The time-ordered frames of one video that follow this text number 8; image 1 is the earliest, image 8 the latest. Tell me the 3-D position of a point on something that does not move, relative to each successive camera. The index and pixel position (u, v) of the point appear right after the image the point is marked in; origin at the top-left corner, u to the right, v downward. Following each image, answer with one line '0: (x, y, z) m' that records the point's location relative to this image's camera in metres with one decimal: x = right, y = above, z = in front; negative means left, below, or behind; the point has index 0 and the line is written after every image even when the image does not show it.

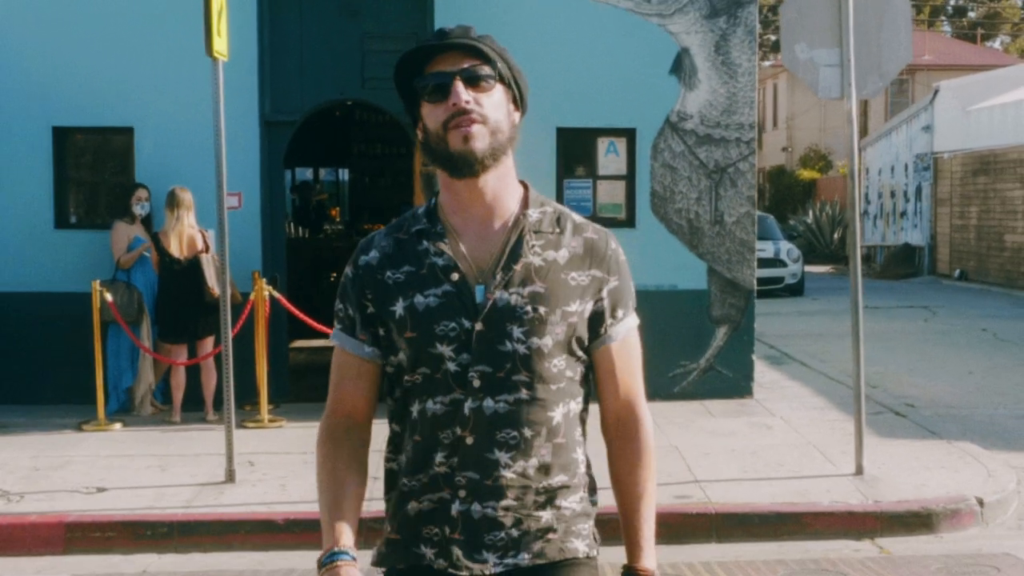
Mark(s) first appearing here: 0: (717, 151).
0: (+2.1, +1.4, +8.7) m
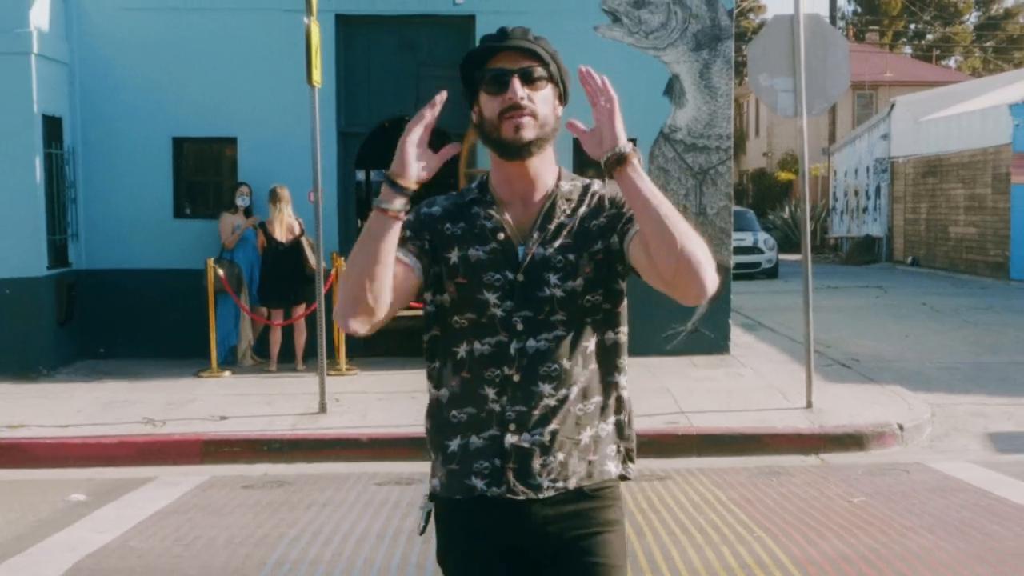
0: (+2.4, +1.7, +10.8) m
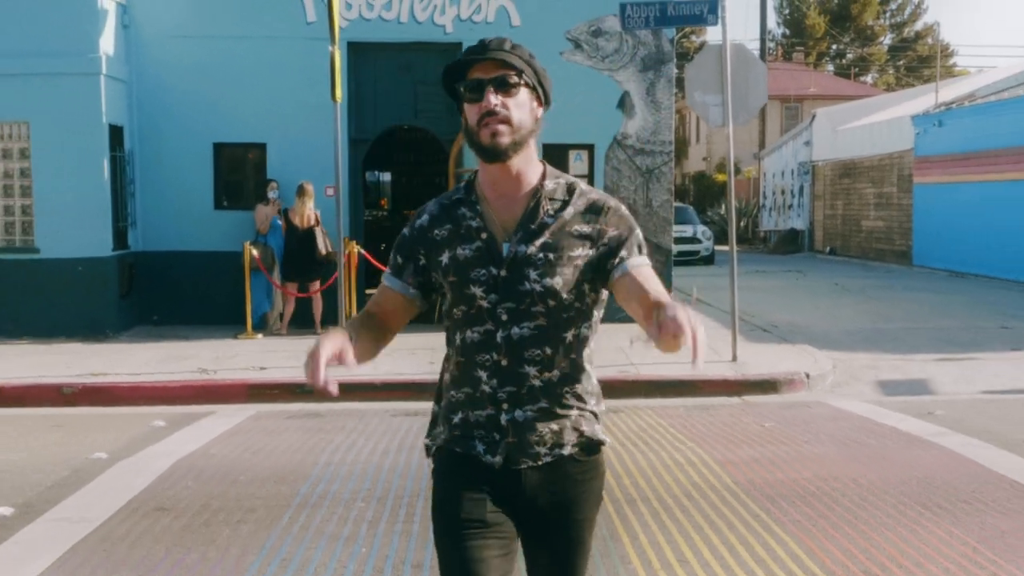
0: (+2.1, +2.0, +13.0) m
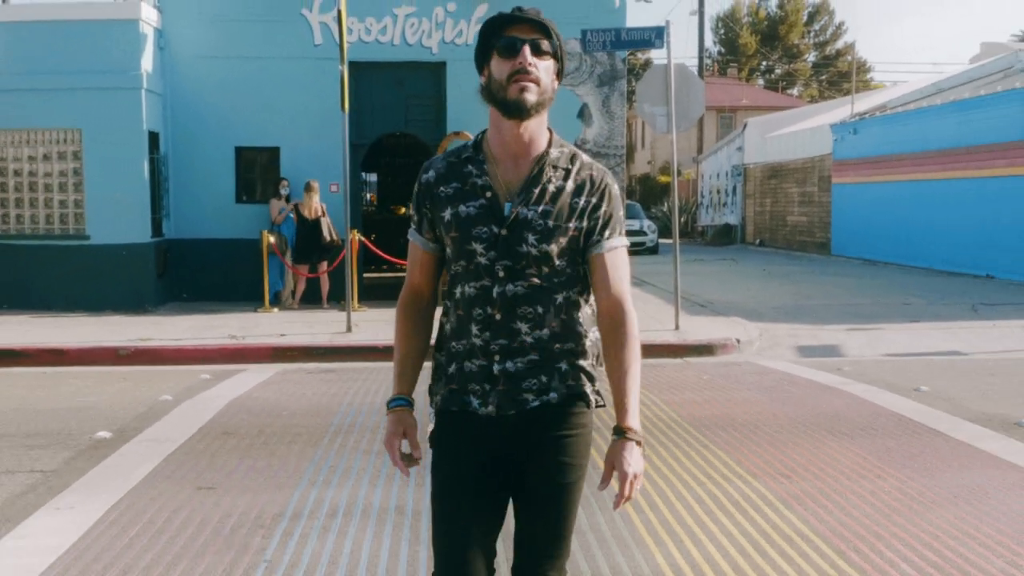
0: (+1.6, +2.3, +15.1) m
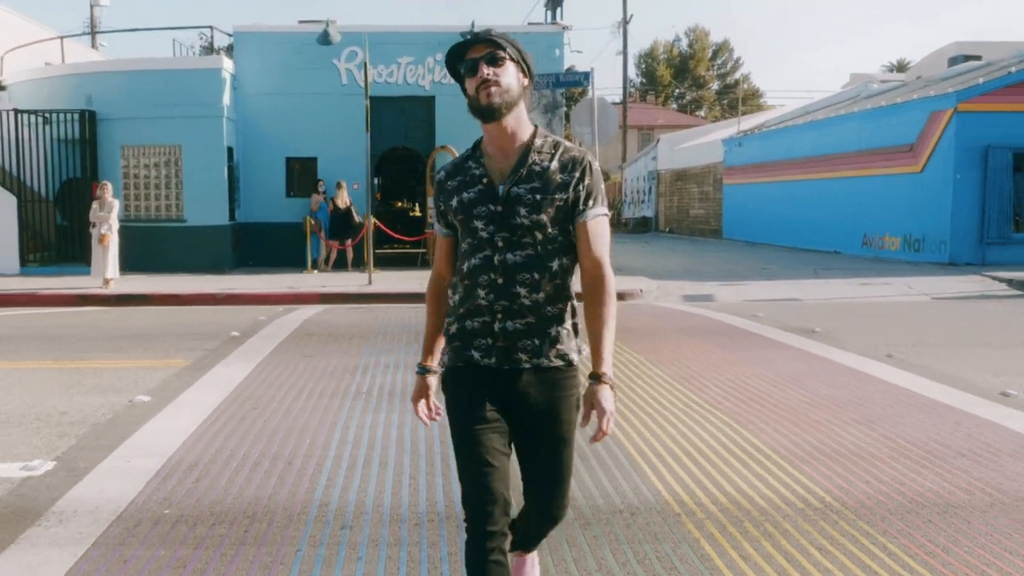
0: (+0.9, +3.0, +20.7) m
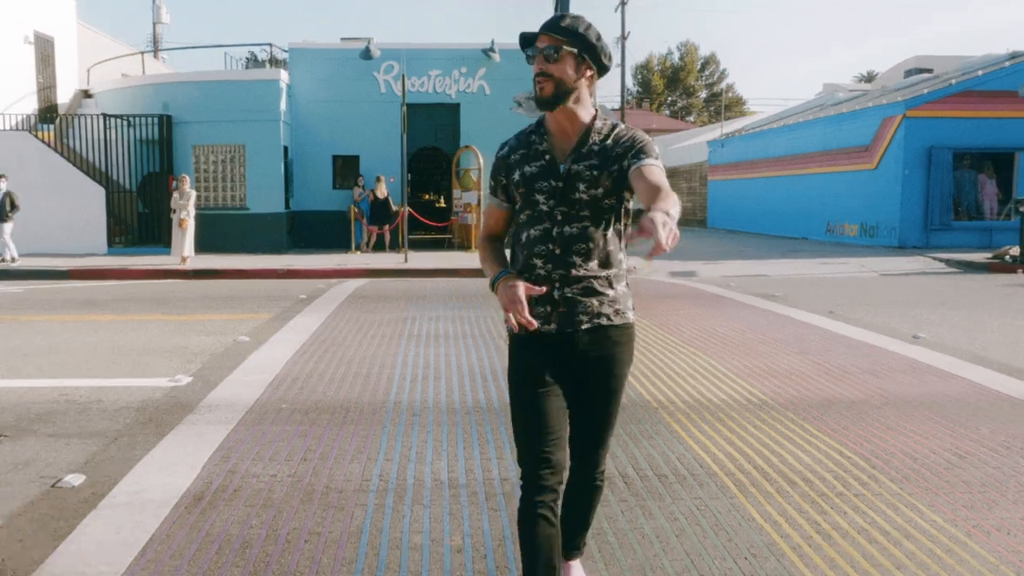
0: (+1.2, +3.5, +23.8) m
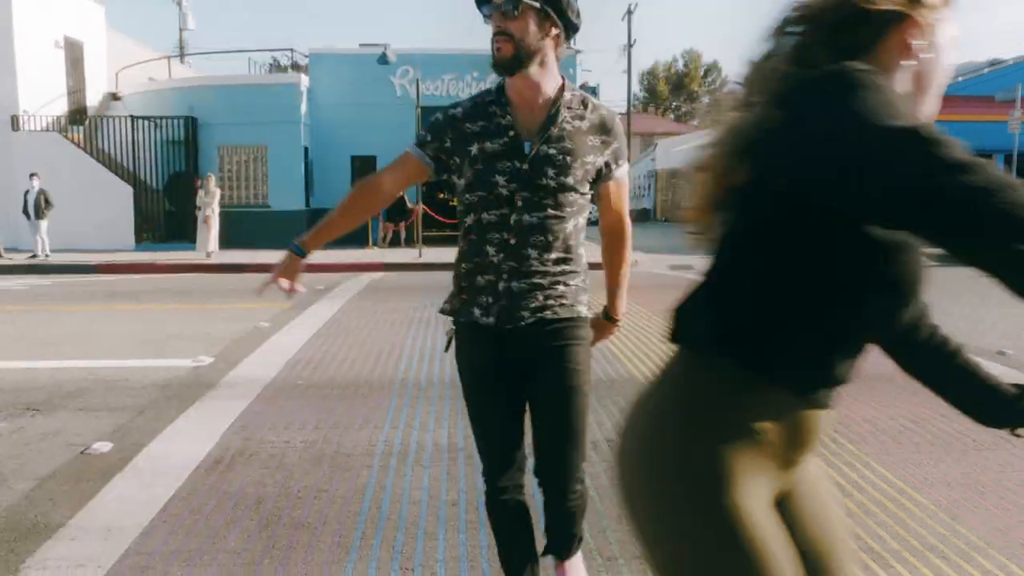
0: (+1.5, +3.6, +24.8) m
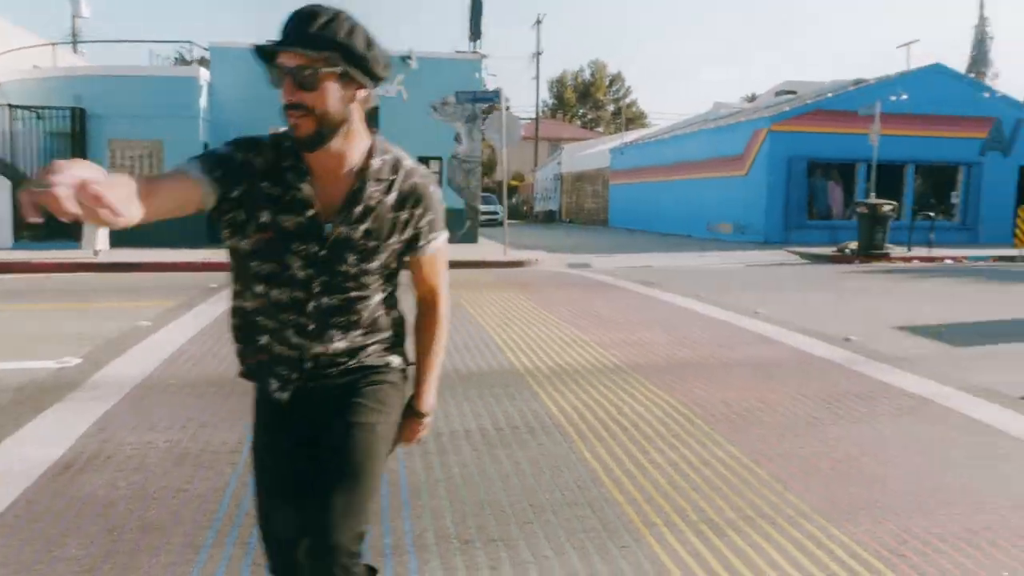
0: (-1.3, +3.6, +24.9) m
